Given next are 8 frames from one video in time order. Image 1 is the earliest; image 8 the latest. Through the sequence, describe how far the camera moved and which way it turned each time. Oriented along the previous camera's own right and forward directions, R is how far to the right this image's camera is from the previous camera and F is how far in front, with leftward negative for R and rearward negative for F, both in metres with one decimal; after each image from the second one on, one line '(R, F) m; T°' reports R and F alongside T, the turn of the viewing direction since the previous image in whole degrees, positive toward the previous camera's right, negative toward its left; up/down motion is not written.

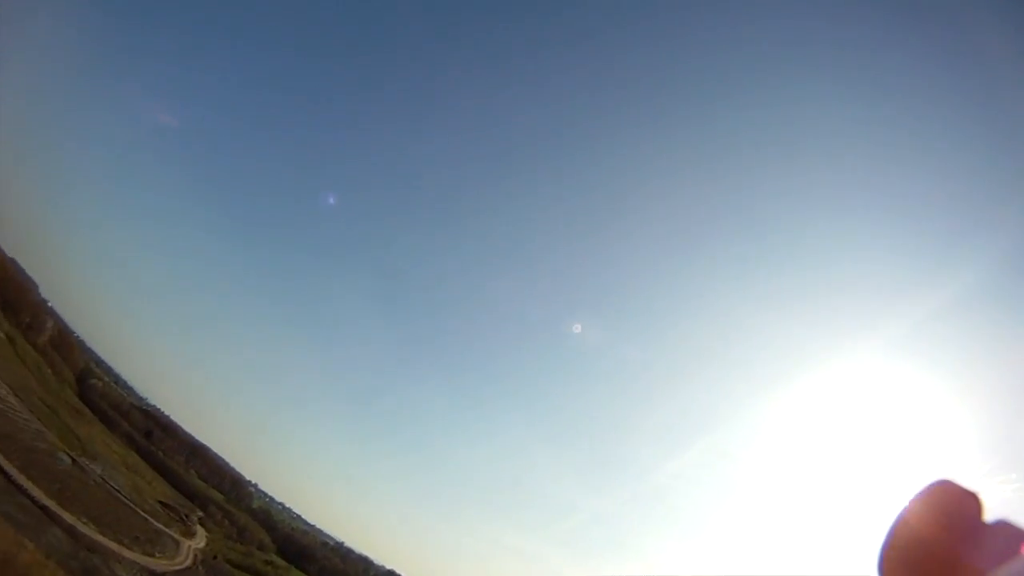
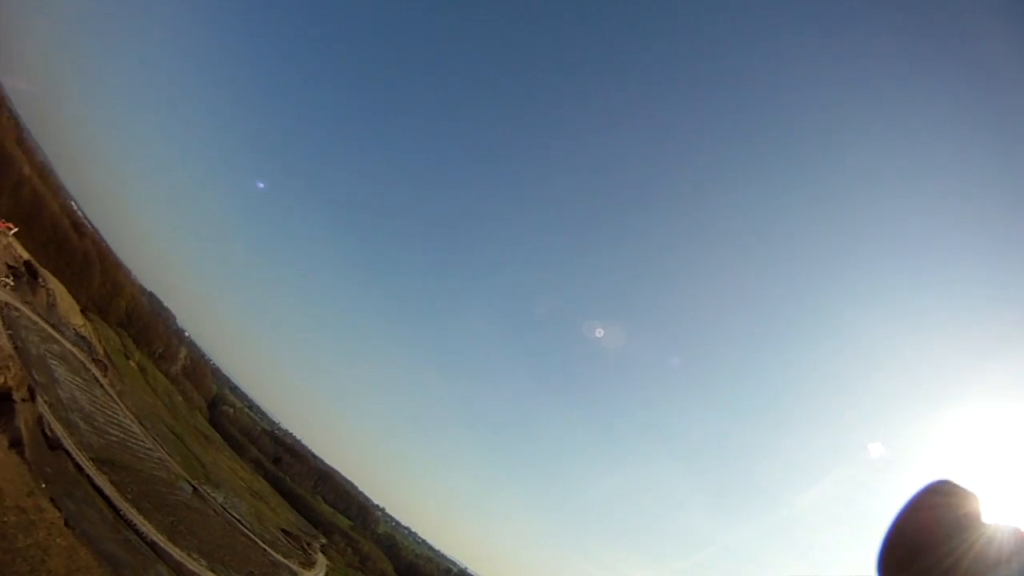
(-0.1, +2.1) m; -6°
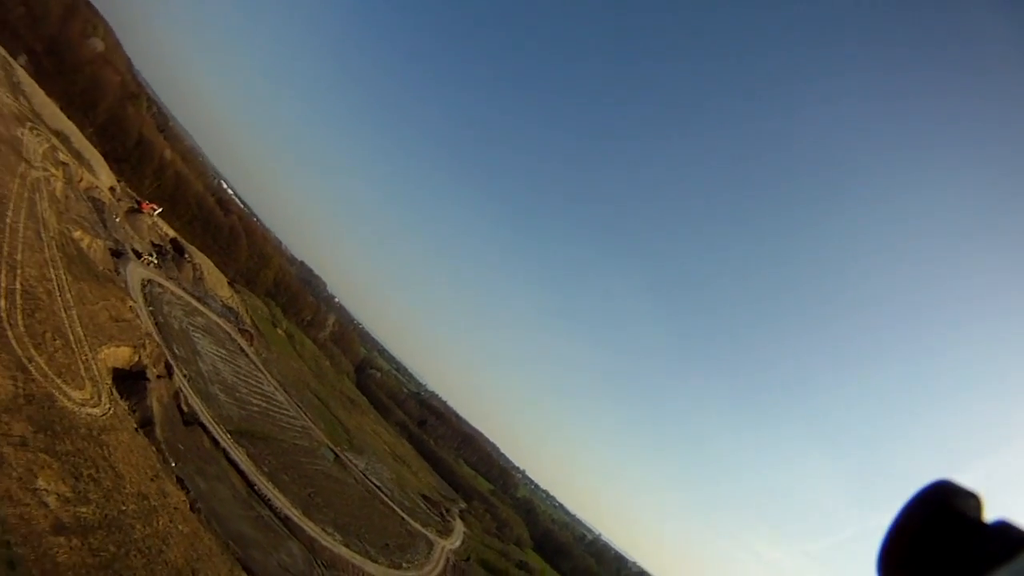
(+0.2, +1.0) m; -7°
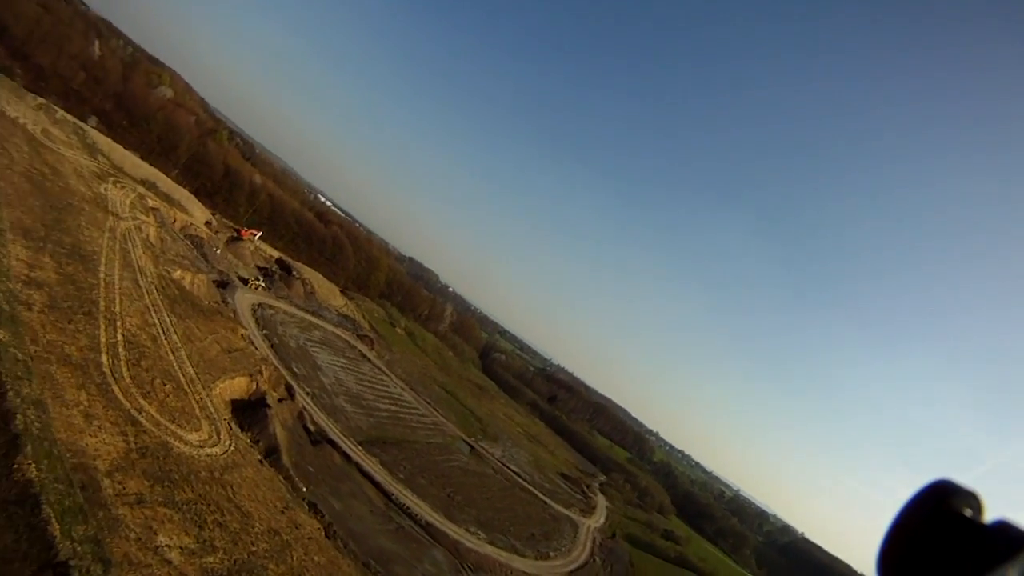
(0.0, +1.0) m; -6°
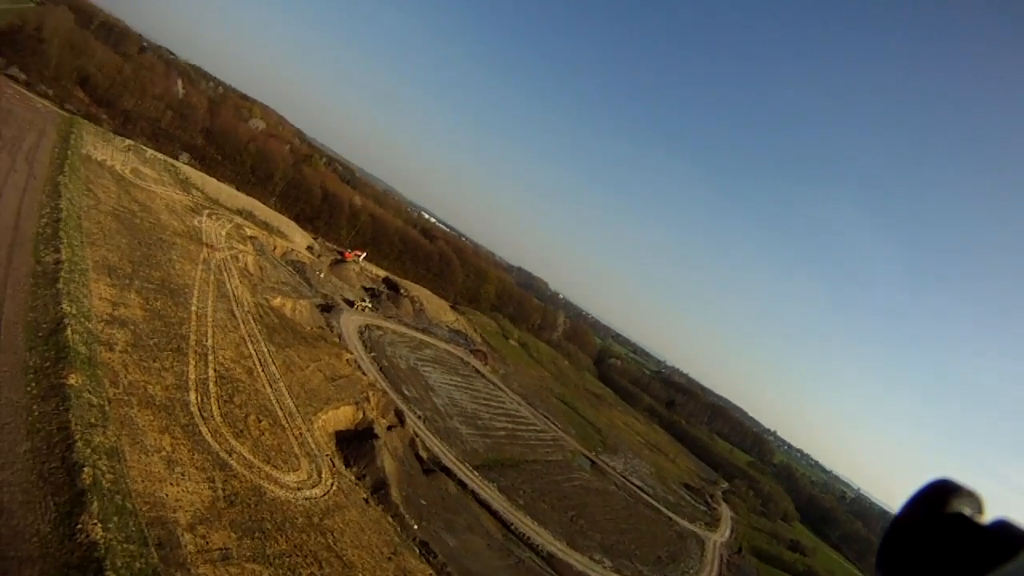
(-0.2, +2.1) m; -6°
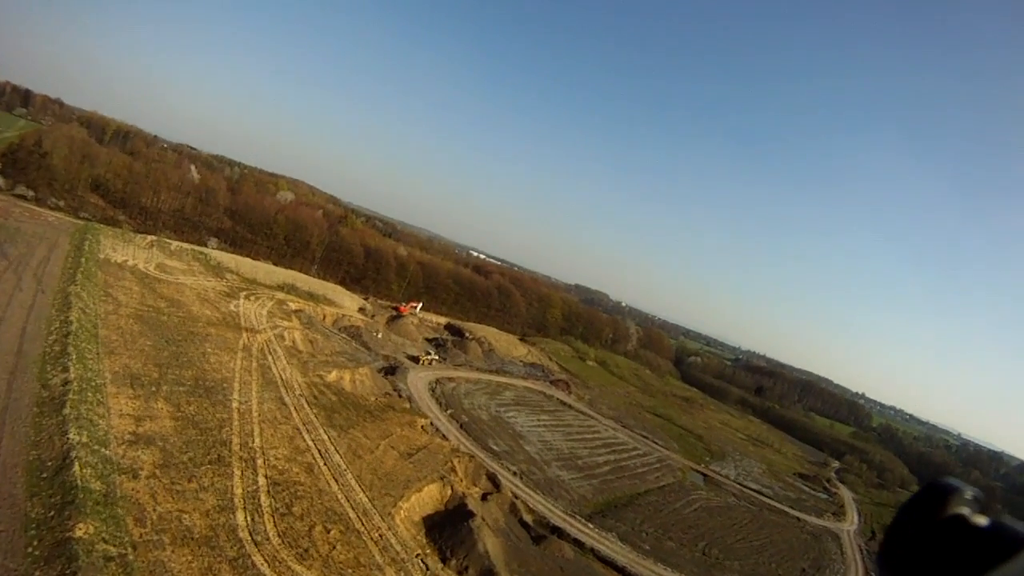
(-0.4, +3.9) m; -3°
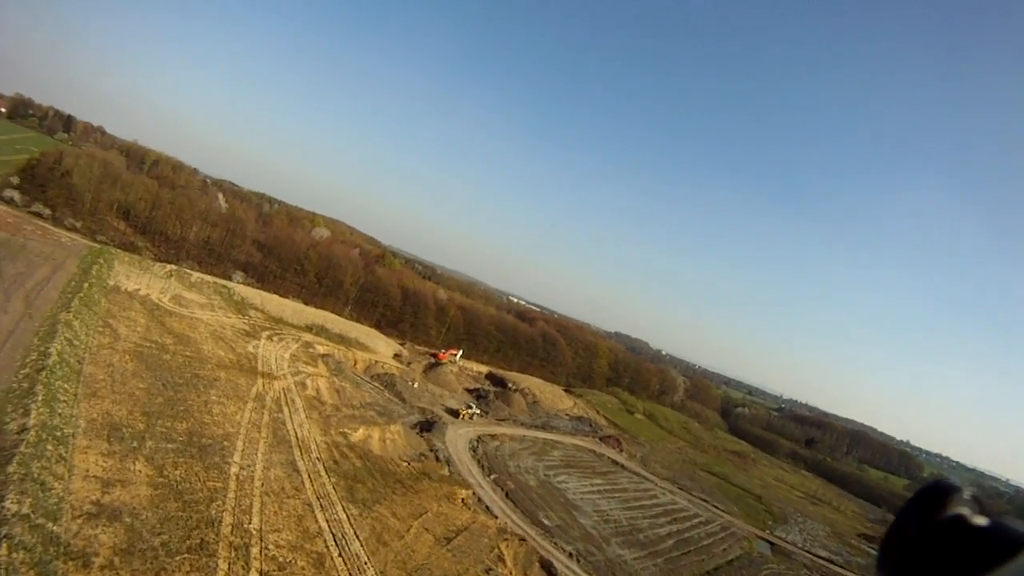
(-0.5, +4.3) m; -2°
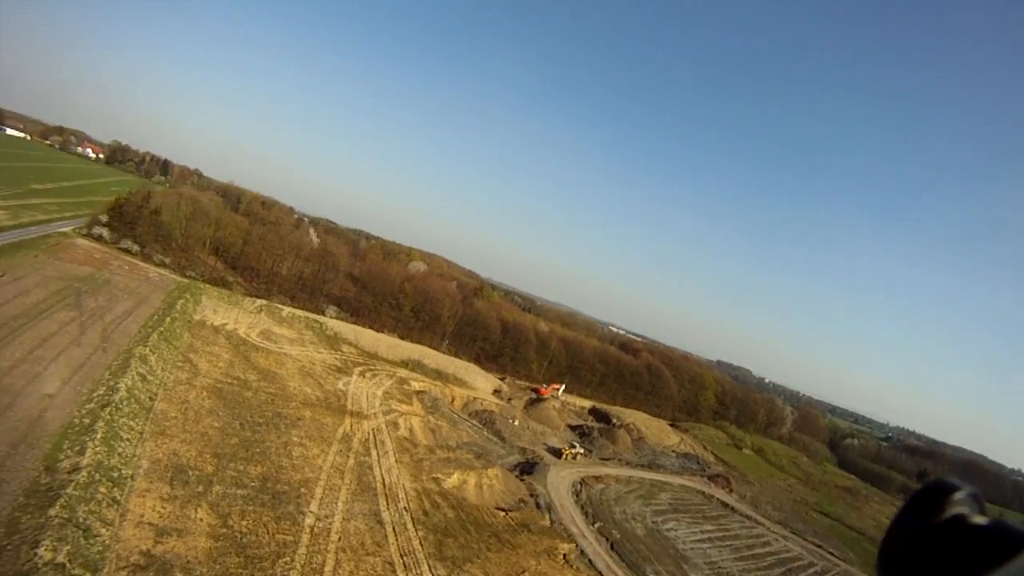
(-0.1, +2.1) m; -5°
